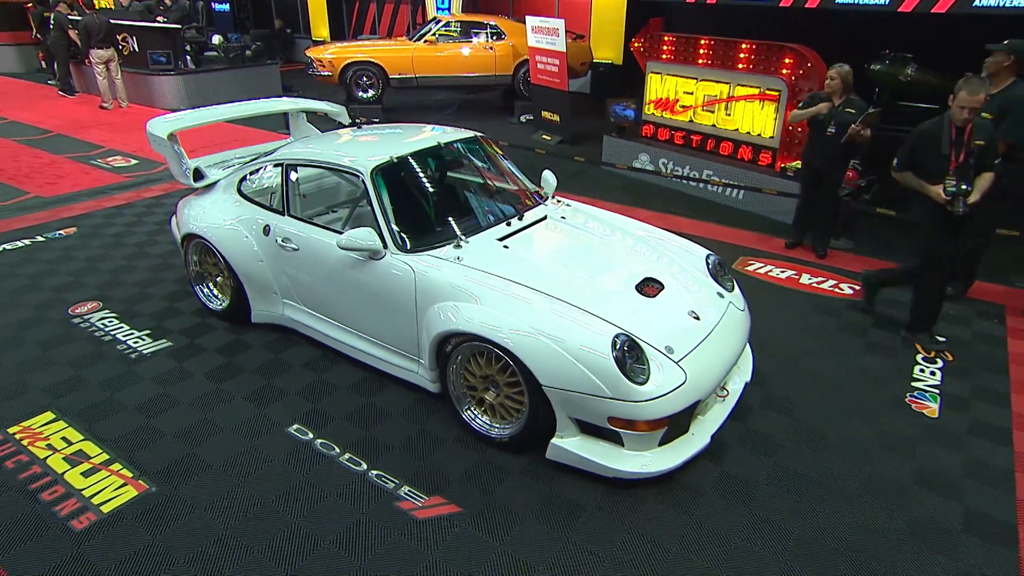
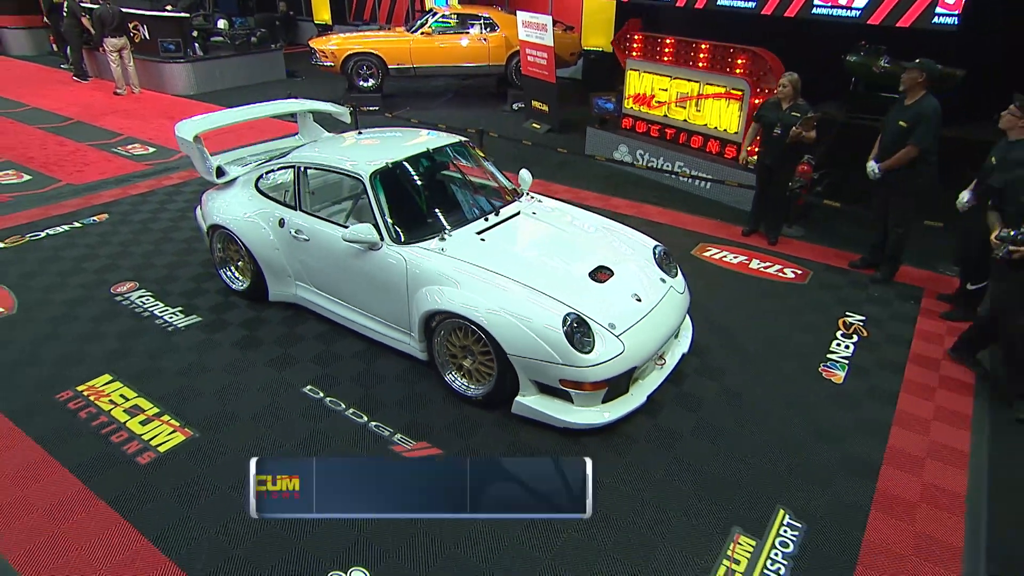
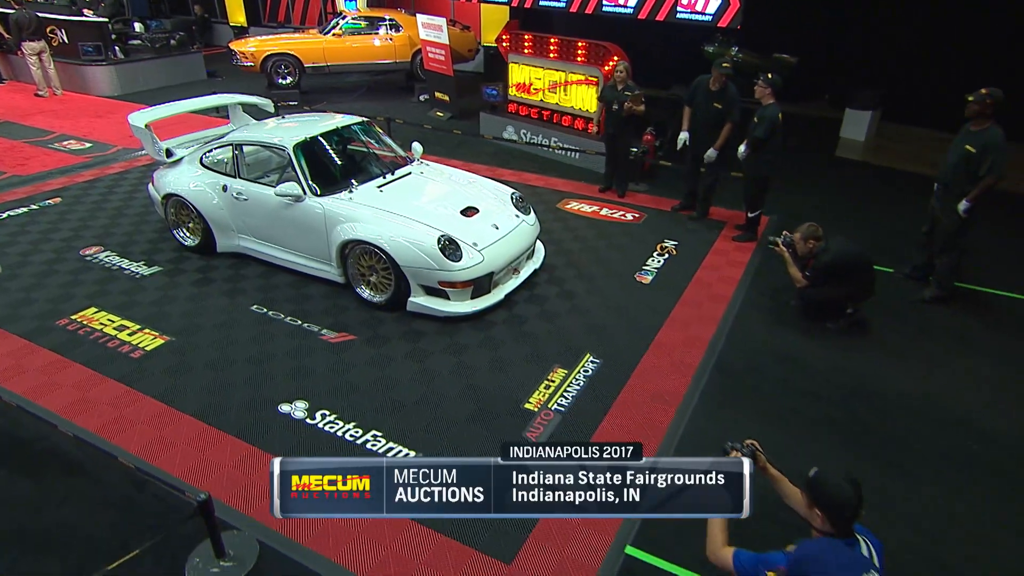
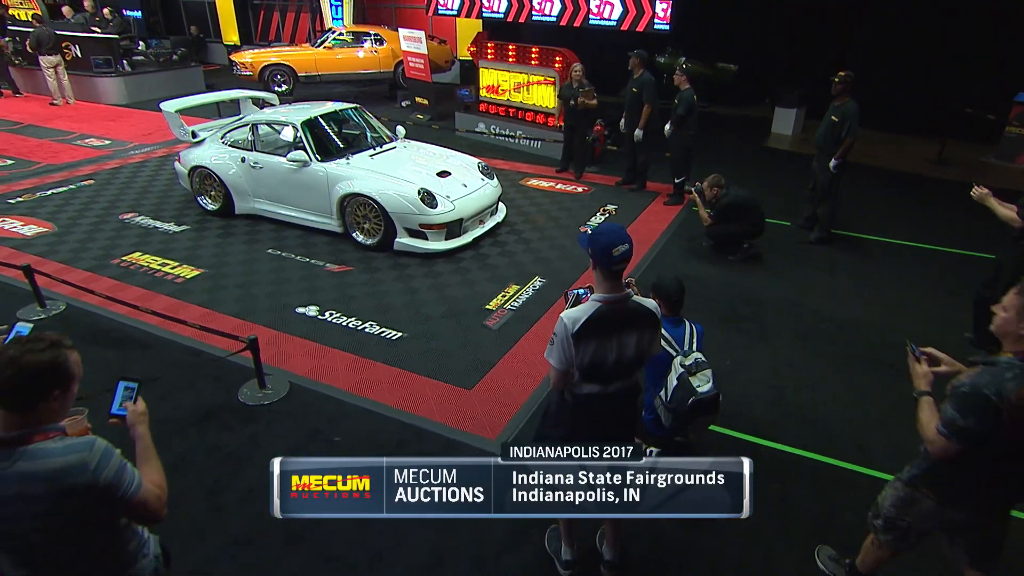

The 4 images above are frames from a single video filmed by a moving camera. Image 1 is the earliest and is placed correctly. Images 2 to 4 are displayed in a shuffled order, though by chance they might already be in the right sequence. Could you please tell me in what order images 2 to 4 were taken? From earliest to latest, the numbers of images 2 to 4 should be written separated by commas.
2, 3, 4
